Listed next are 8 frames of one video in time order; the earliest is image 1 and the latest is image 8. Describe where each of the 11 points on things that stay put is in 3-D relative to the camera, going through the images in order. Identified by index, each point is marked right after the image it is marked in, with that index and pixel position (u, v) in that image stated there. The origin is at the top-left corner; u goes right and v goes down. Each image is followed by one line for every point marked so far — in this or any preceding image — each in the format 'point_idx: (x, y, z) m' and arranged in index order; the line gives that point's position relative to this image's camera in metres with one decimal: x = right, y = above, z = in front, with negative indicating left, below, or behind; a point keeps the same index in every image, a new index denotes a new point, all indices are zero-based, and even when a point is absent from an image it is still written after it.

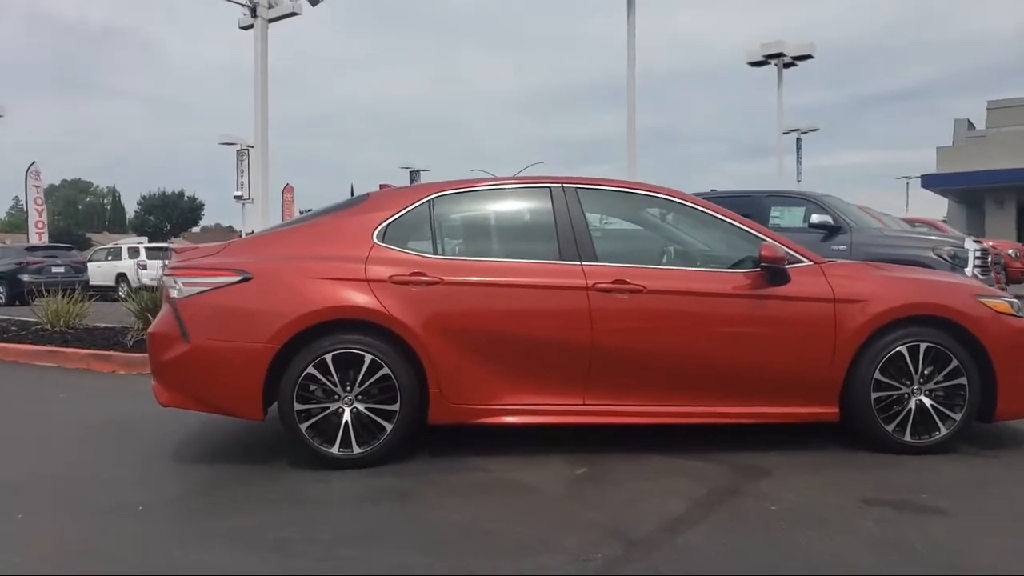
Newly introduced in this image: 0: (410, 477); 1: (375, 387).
0: (-0.6, -1.1, +4.8) m
1: (-0.9, -0.6, +5.0) m
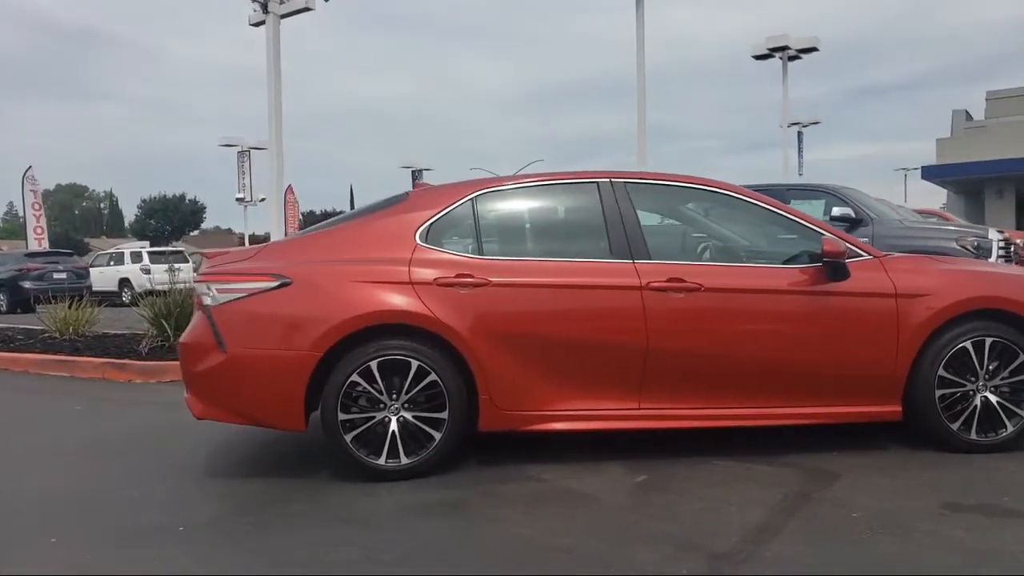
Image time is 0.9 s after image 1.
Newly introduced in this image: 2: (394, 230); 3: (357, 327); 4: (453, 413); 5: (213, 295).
0: (-0.3, -1.1, +4.5) m
1: (-0.5, -0.6, +4.8) m
2: (-0.7, +0.4, +5.0) m
3: (-0.9, -0.2, +4.7) m
4: (-0.4, -0.7, +4.8) m
5: (-1.8, 0.0, +4.9) m
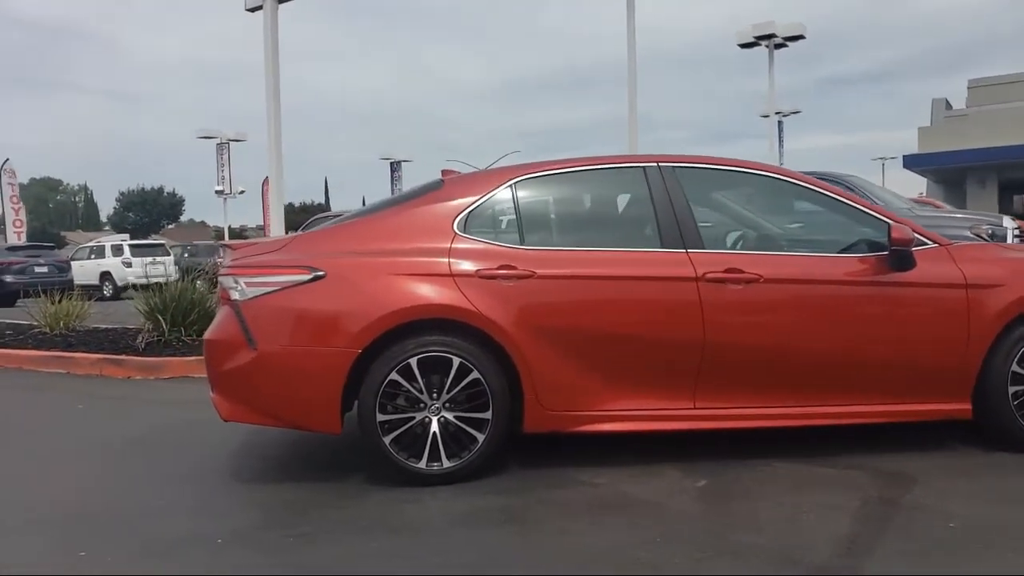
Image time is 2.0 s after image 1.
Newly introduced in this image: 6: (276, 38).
0: (0.0, -1.1, +4.3) m
1: (-0.3, -0.6, +4.5) m
2: (-0.5, +0.4, +4.7) m
3: (-0.6, -0.2, +4.4) m
4: (-0.1, -0.7, +4.5) m
5: (-1.5, 0.0, +4.5) m
6: (-3.1, +3.2, +10.3) m
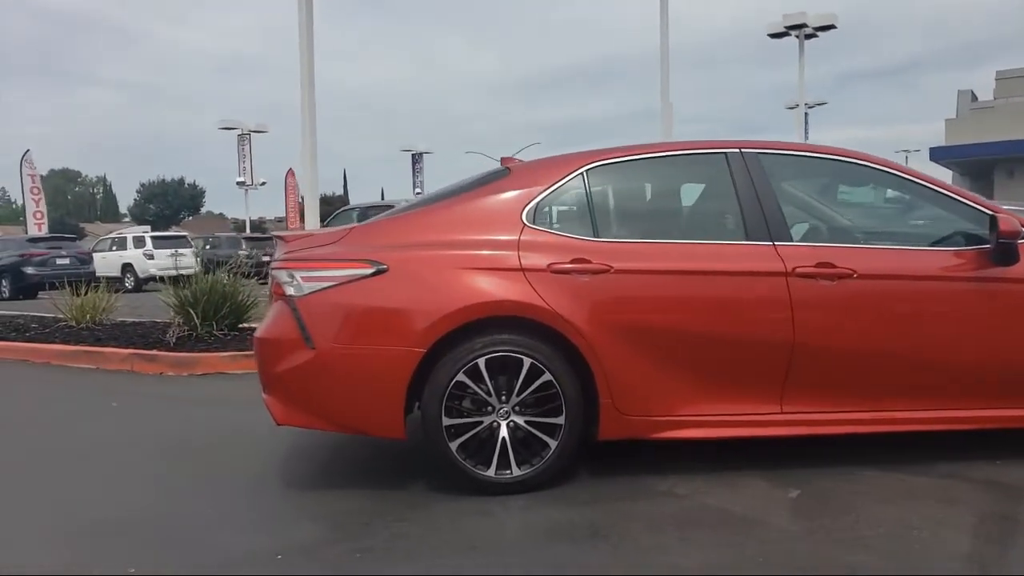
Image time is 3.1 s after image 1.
0: (+0.4, -1.1, +4.0) m
1: (+0.1, -0.6, +4.2) m
2: (-0.1, +0.4, +4.4) m
3: (-0.2, -0.2, +4.1) m
4: (+0.3, -0.7, +4.2) m
5: (-1.1, 0.0, +4.2) m
6: (-2.5, +3.3, +10.0) m
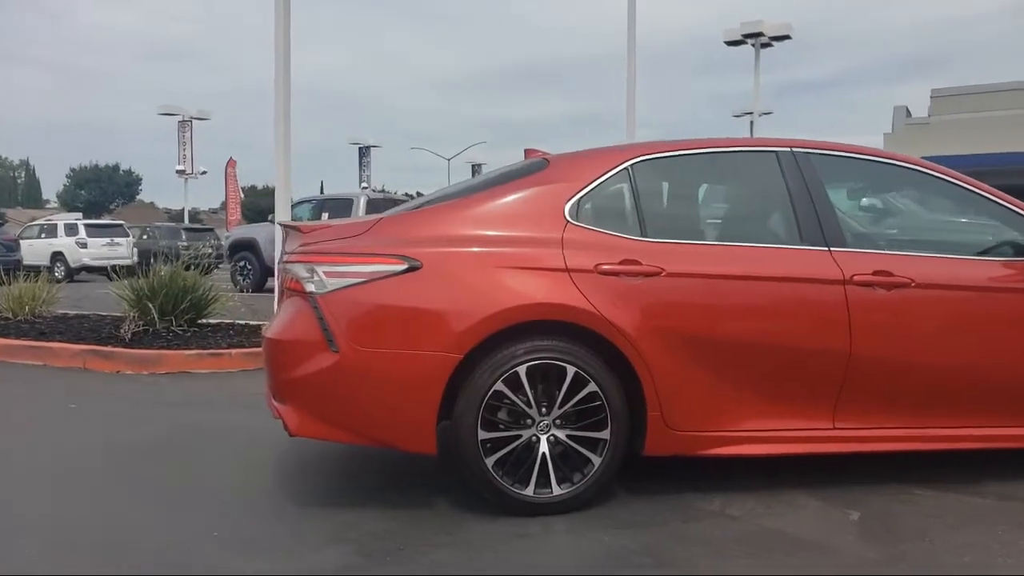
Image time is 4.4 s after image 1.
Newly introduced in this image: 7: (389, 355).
0: (+0.6, -1.1, +3.7) m
1: (+0.3, -0.6, +3.8) m
2: (+0.1, +0.4, +4.1) m
3: (0.0, -0.2, +3.8) m
4: (+0.5, -0.7, +3.8) m
5: (-0.9, 0.0, +3.8) m
6: (-2.7, +3.3, +9.5) m
7: (-0.6, -0.3, +3.7) m
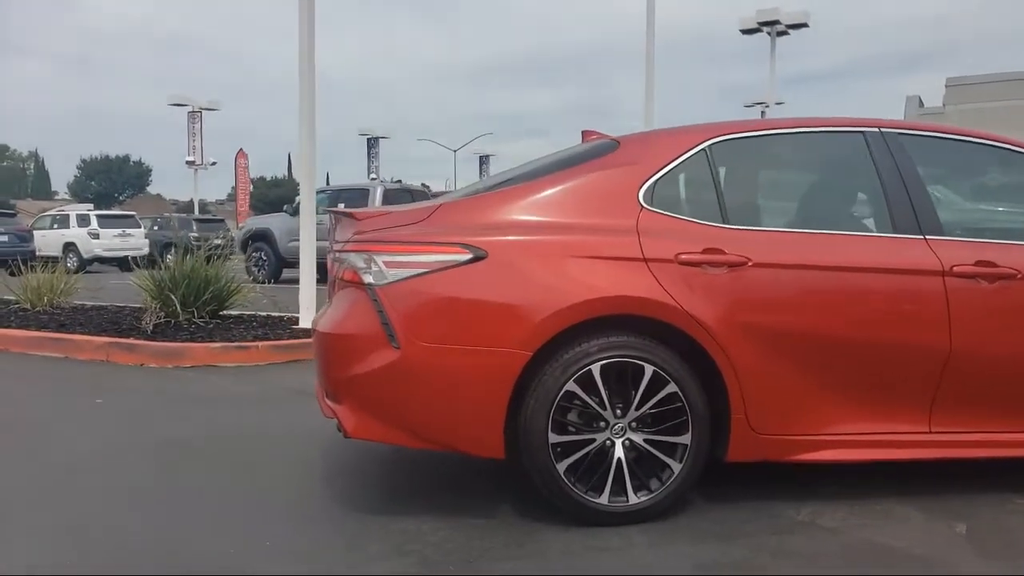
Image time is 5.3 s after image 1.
0: (+0.9, -1.1, +3.4) m
1: (+0.6, -0.5, +3.6) m
2: (+0.5, +0.5, +3.7) m
3: (+0.3, -0.1, +3.5) m
4: (+0.8, -0.7, +3.5) m
5: (-0.6, +0.1, +3.5) m
6: (-2.3, +3.4, +9.2) m
7: (-0.2, -0.3, +3.4) m
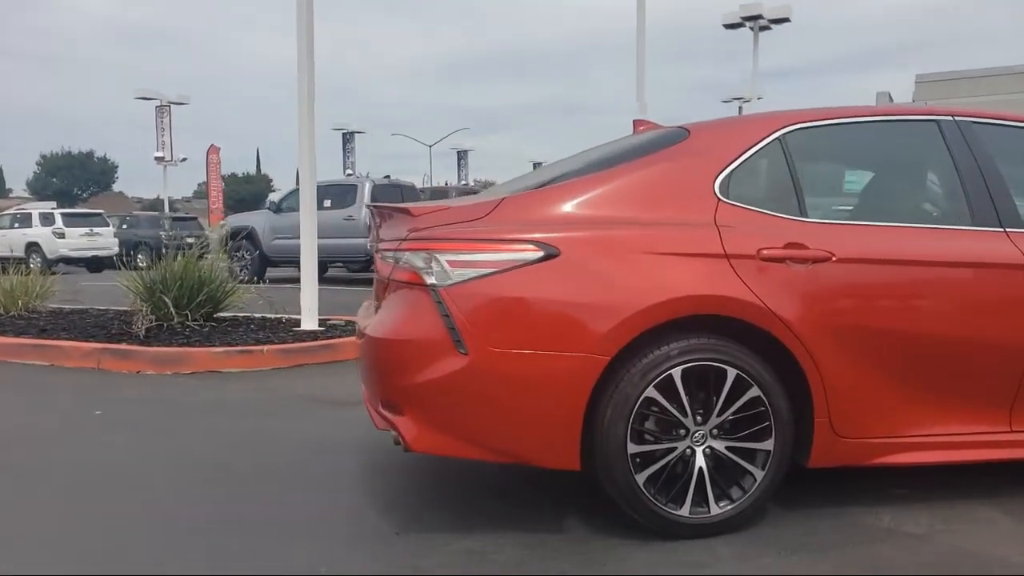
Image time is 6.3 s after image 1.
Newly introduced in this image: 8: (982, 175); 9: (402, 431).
0: (+1.2, -1.1, +3.2) m
1: (+0.9, -0.5, +3.3) m
2: (+0.7, +0.5, +3.5) m
3: (+0.6, -0.1, +3.2) m
4: (+1.1, -0.6, +3.4) m
5: (-0.3, +0.1, +3.3) m
6: (-2.3, +3.5, +8.8) m
7: (+0.1, -0.3, +3.2) m
8: (+2.2, +0.5, +3.7) m
9: (-0.4, -0.6, +3.3) m
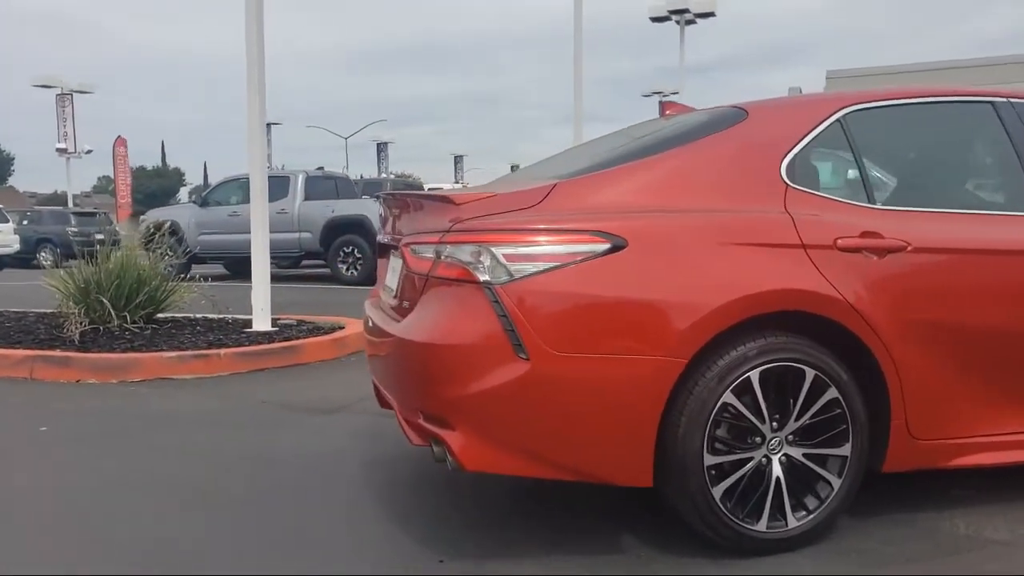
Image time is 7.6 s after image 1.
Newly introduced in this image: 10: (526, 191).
0: (+1.5, -1.0, +2.9) m
1: (+1.2, -0.5, +3.1) m
2: (+0.9, +0.5, +3.2) m
3: (+0.8, -0.1, +2.9) m
4: (+1.3, -0.6, +3.1) m
5: (-0.1, +0.1, +2.9) m
6: (-2.7, +3.5, +8.2) m
7: (+0.3, -0.3, +2.8) m
8: (+2.3, +0.6, +3.5) m
9: (-0.2, -0.6, +2.9) m
10: (0.0, +0.4, +3.2) m
